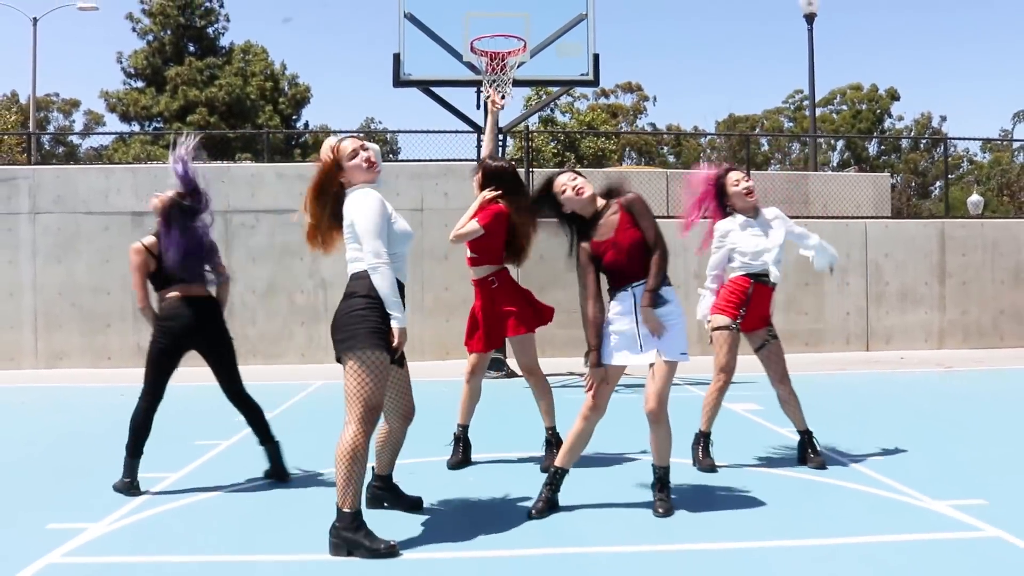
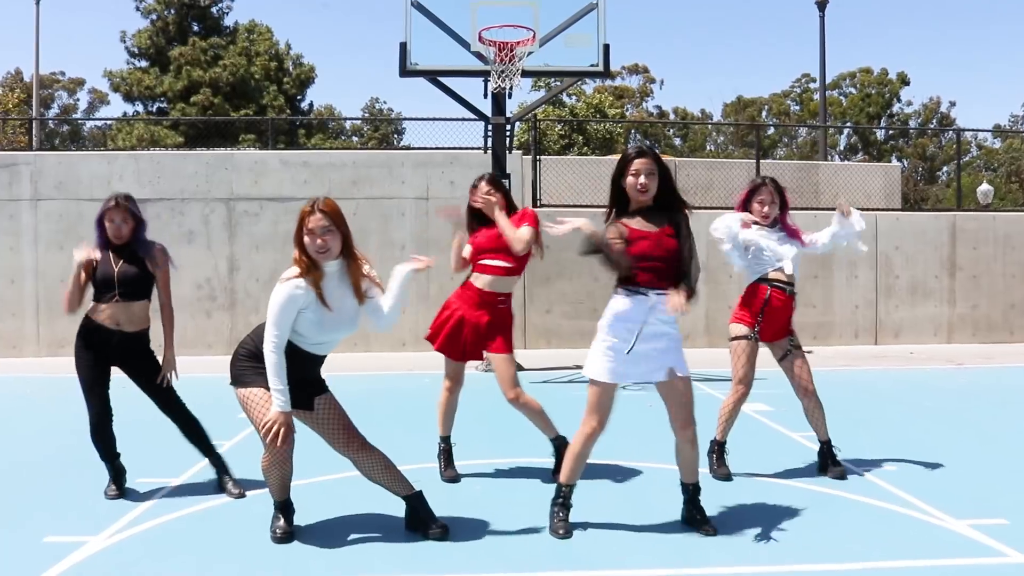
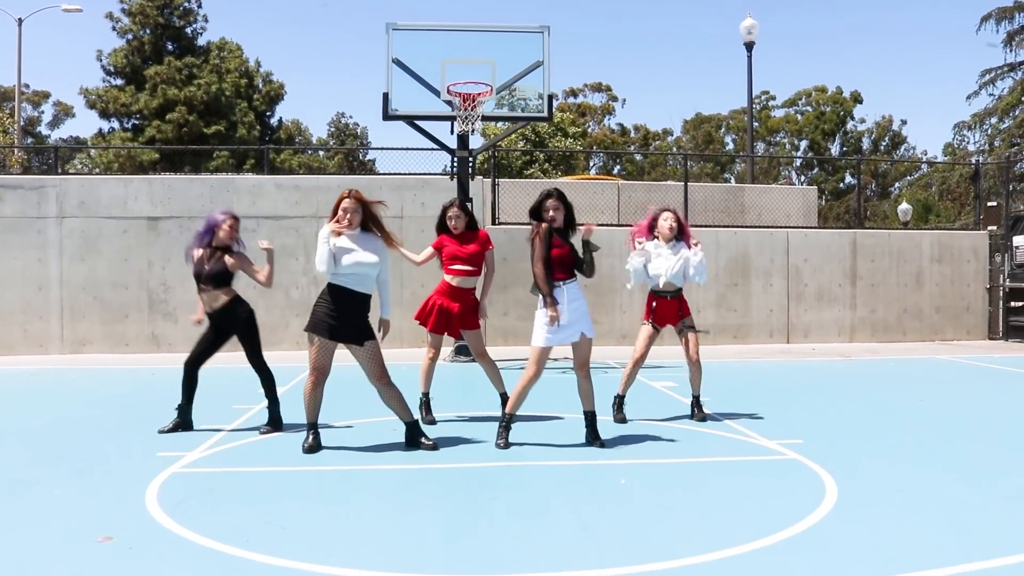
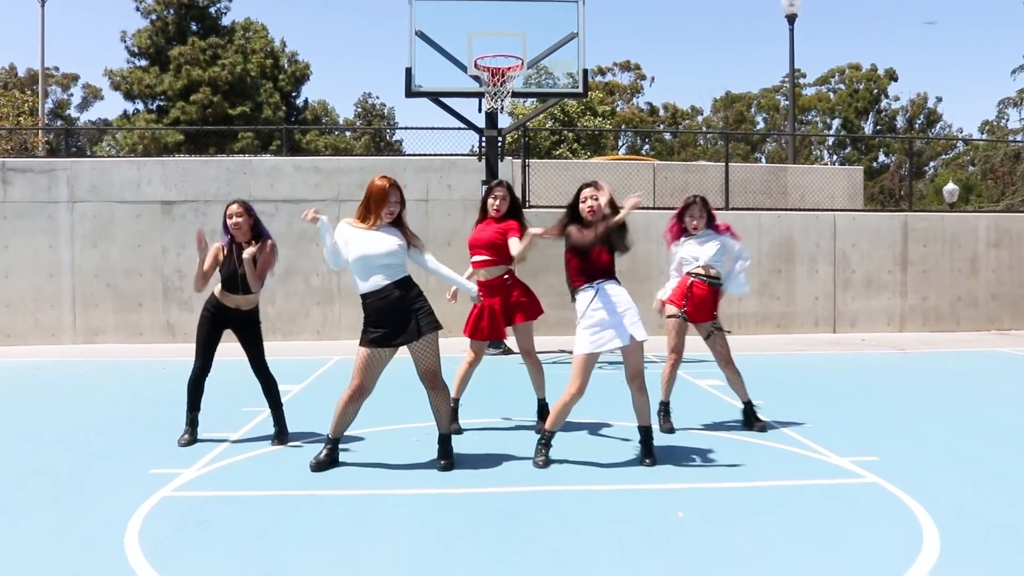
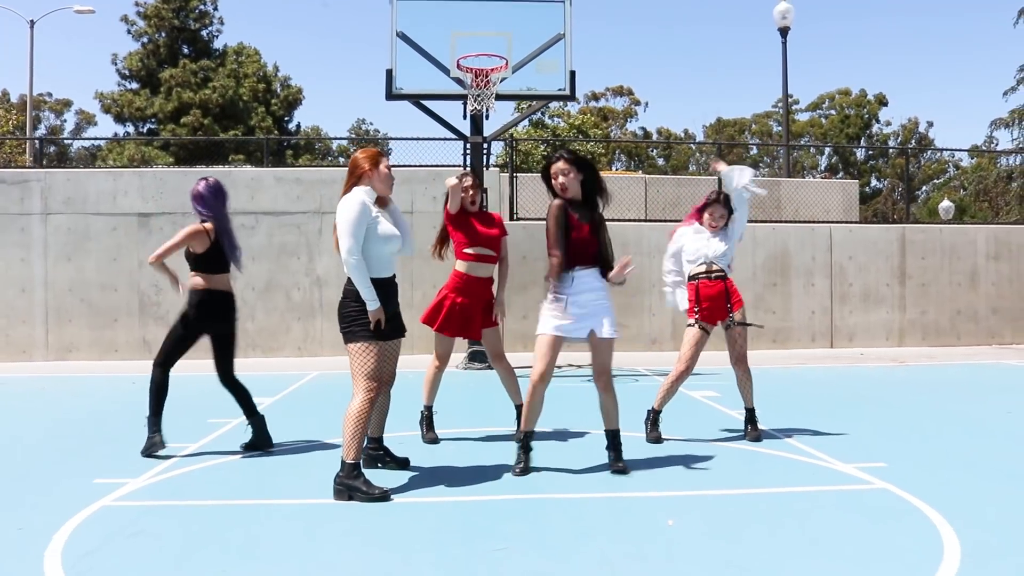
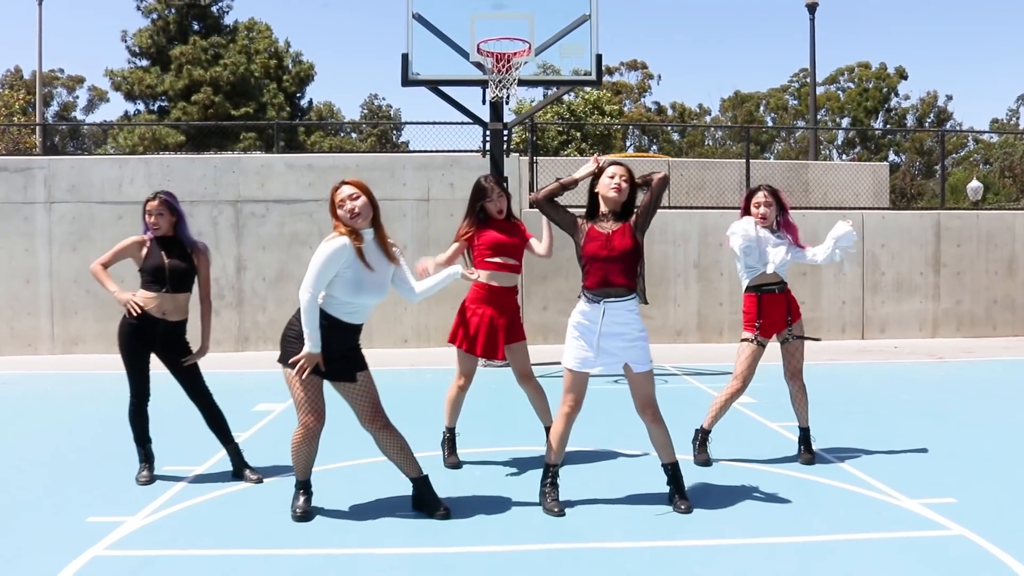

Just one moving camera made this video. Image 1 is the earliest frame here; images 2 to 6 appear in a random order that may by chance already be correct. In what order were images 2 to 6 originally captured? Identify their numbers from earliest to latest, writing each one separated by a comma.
5, 3, 4, 6, 2
